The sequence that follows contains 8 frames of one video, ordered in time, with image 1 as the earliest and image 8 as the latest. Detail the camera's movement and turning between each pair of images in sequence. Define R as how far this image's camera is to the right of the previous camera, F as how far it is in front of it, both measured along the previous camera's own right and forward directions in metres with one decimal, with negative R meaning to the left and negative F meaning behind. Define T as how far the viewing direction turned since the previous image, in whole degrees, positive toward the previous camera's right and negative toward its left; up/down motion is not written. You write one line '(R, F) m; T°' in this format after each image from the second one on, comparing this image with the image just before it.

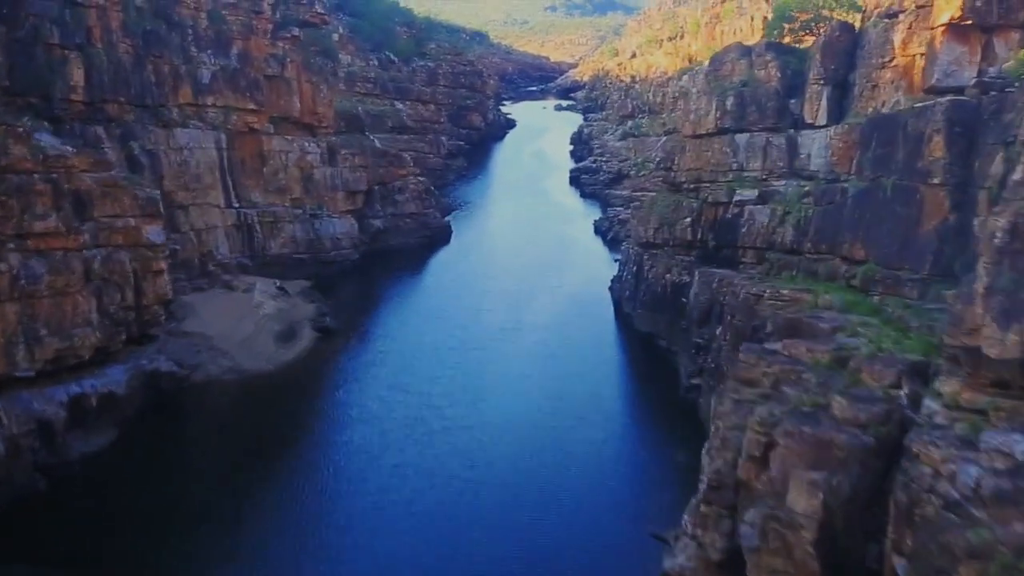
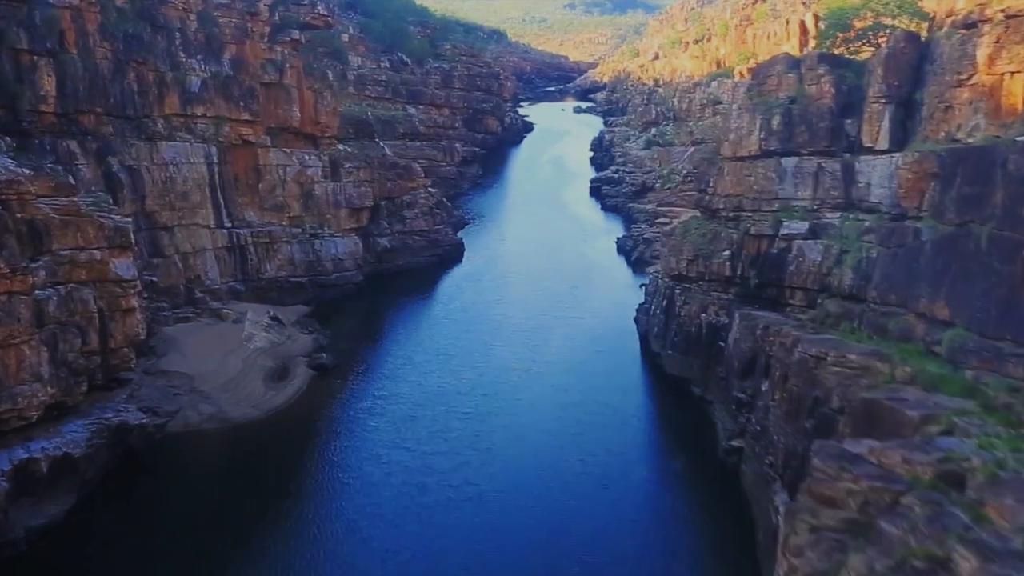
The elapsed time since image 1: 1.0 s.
(0.0, +3.1) m; -1°
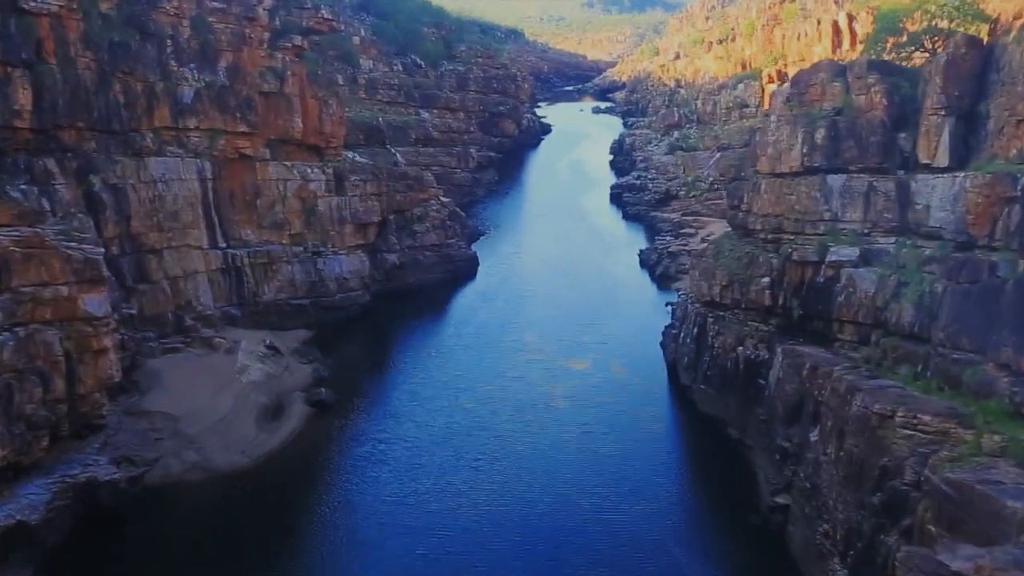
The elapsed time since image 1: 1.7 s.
(+0.1, +2.4) m; -1°
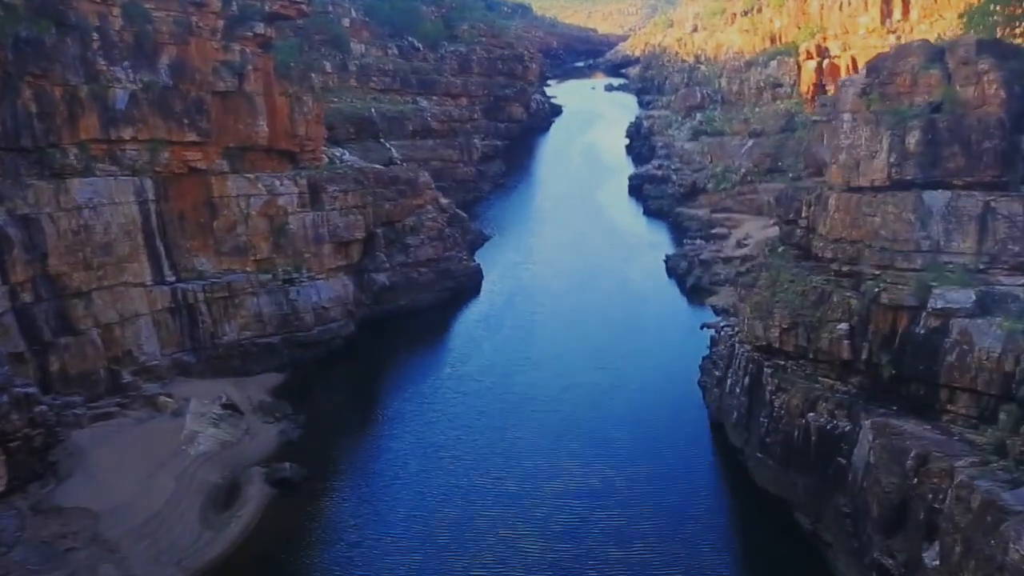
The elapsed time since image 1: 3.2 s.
(+0.2, +5.1) m; -1°
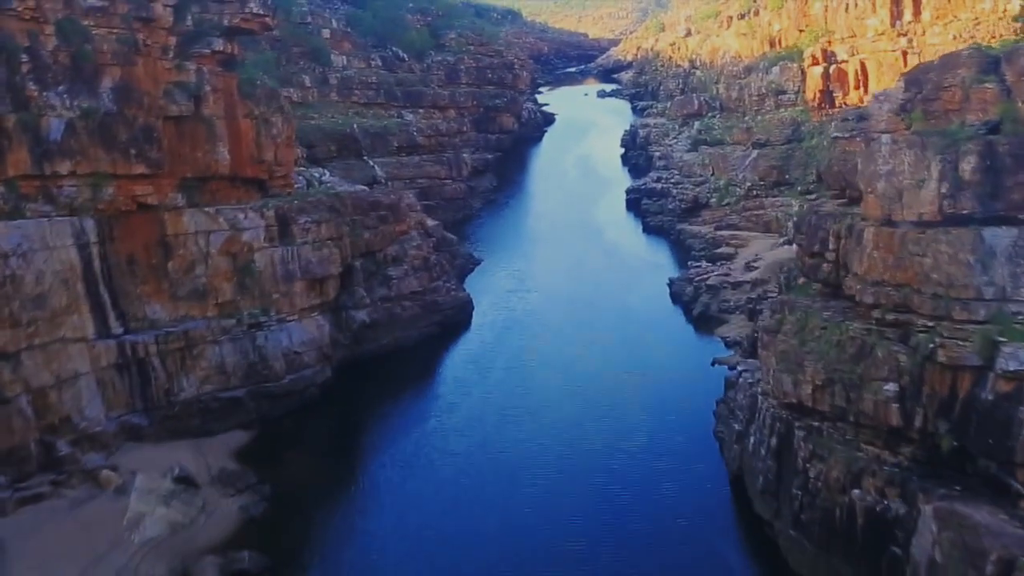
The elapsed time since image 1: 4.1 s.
(+0.2, +2.7) m; 0°
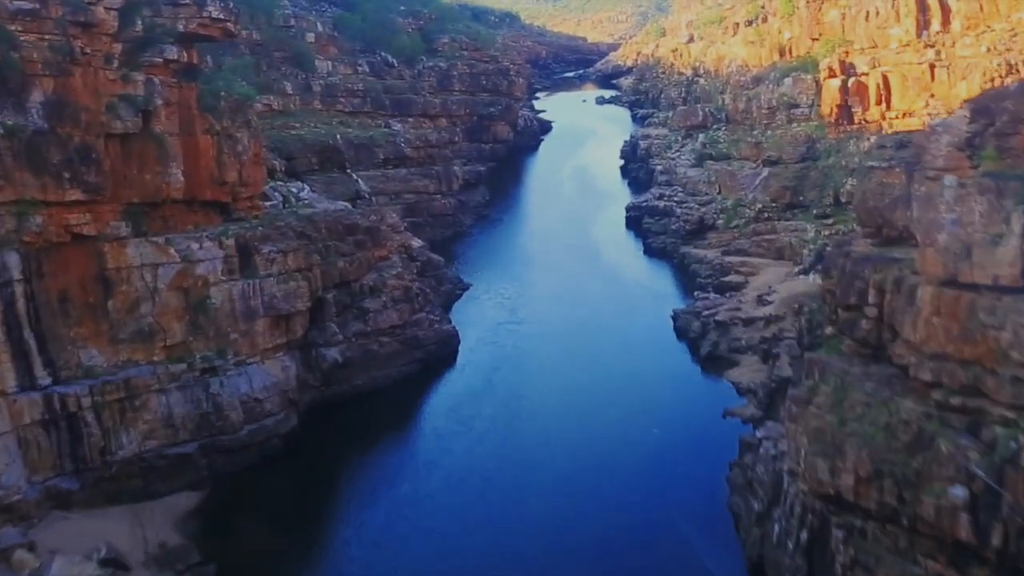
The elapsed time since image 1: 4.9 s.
(+0.2, +2.9) m; 0°
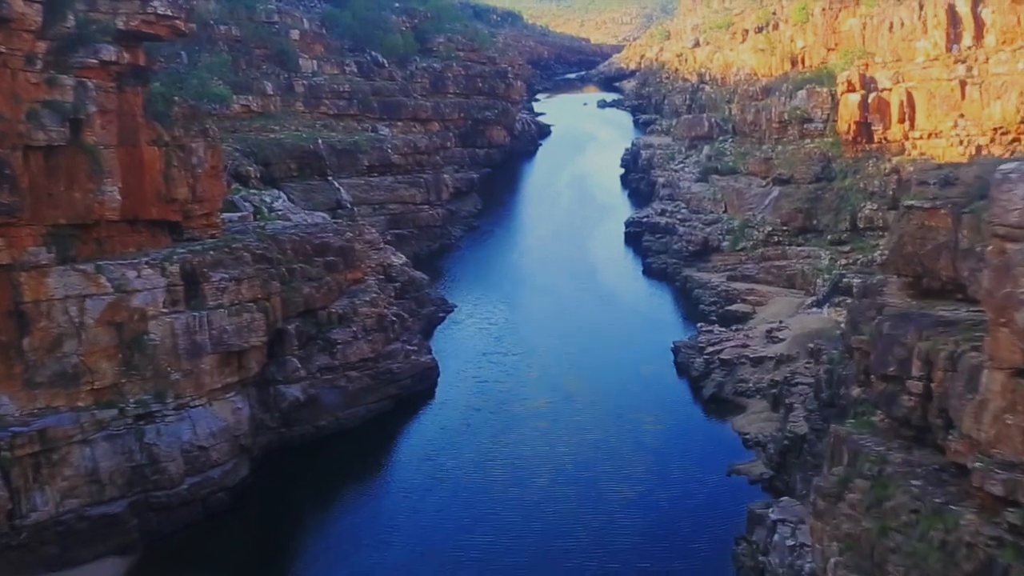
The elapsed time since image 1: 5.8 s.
(+0.4, +2.8) m; 0°
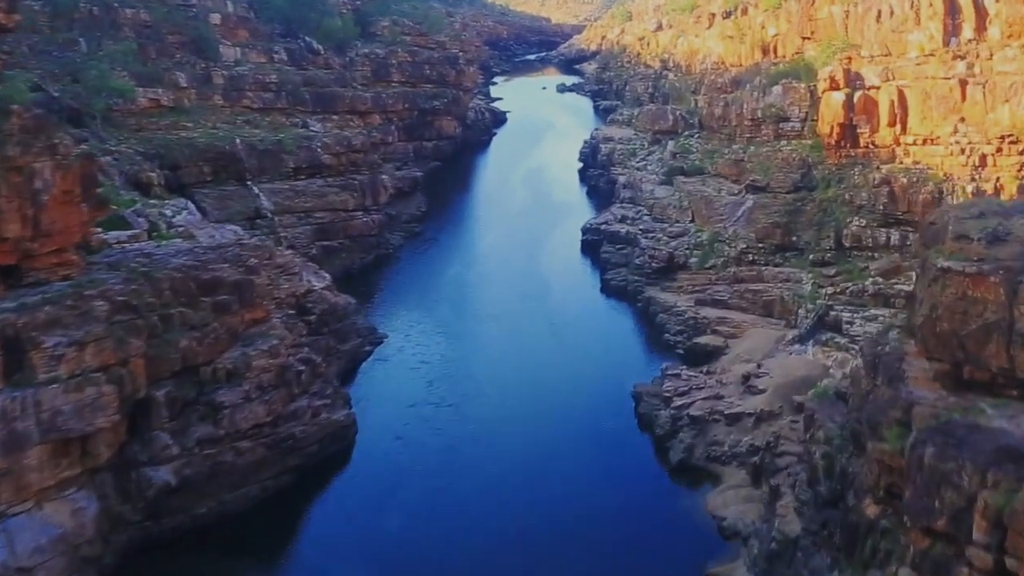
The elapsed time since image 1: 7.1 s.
(+0.8, +4.5) m; +2°
